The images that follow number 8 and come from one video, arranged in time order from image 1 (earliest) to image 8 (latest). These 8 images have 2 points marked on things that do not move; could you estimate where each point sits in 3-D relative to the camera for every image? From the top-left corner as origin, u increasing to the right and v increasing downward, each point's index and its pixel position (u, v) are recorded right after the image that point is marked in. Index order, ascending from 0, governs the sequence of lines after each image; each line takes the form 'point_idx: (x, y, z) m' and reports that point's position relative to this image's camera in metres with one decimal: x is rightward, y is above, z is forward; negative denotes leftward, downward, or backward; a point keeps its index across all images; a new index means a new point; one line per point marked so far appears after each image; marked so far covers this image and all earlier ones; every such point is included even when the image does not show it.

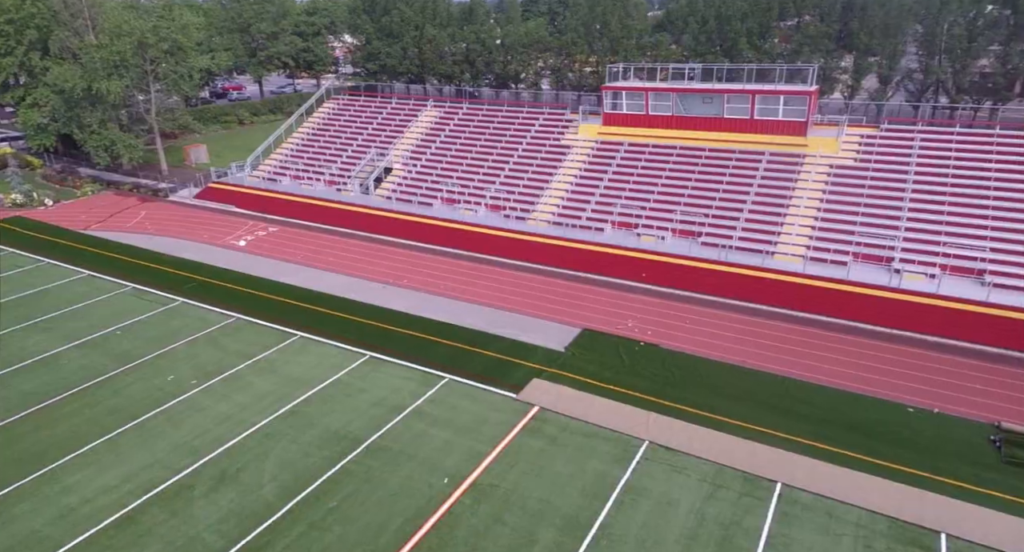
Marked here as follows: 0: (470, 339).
0: (-1.2, -1.9, +18.8) m
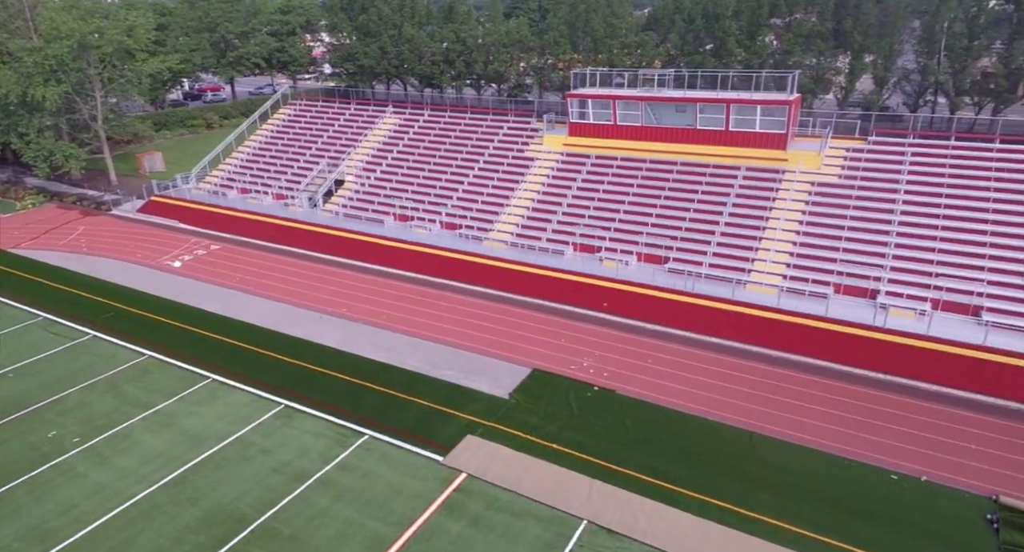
0: (-2.8, -2.8, +16.7) m
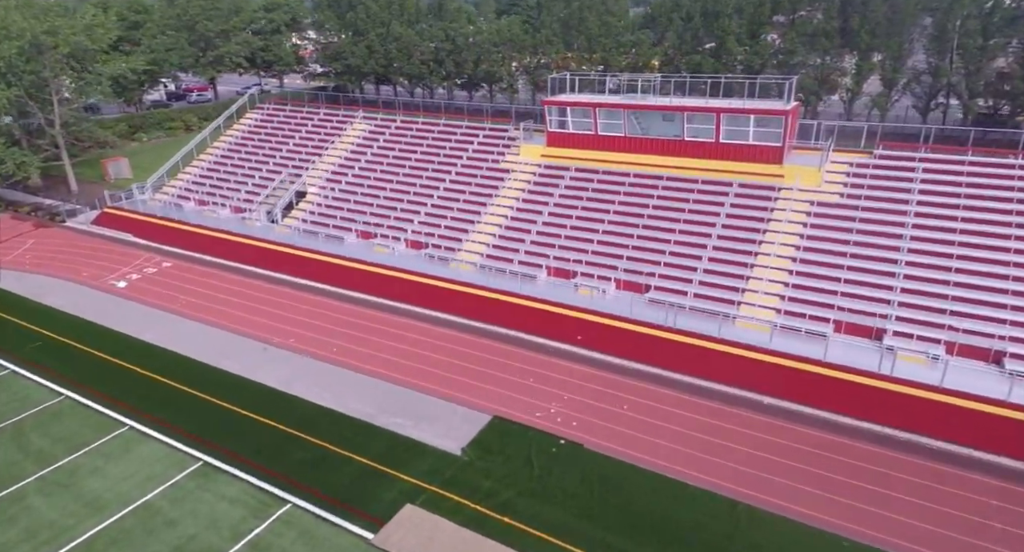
0: (-3.9, -3.6, +14.7) m
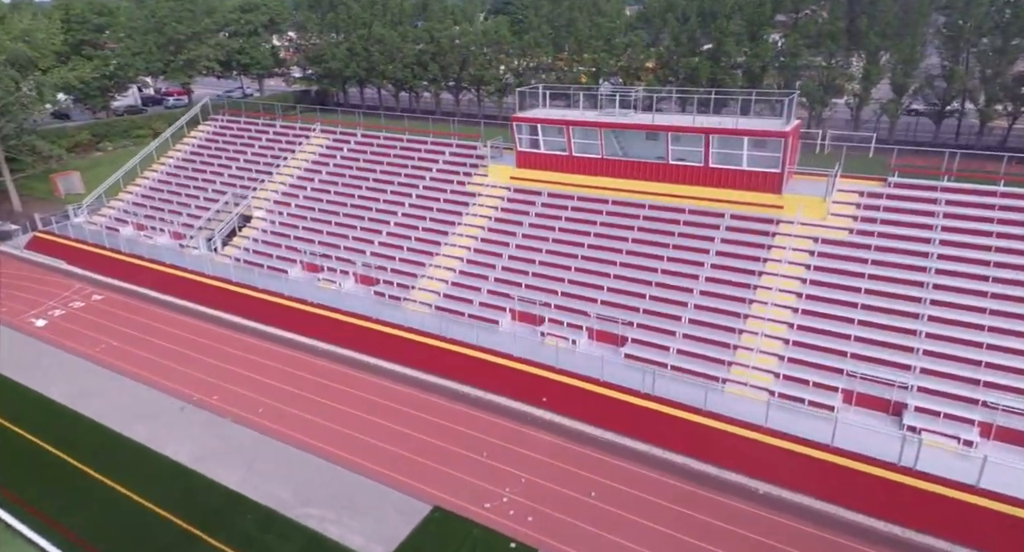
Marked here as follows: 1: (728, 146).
0: (-5.0, -4.8, +12.1) m
1: (+5.6, +3.4, +16.7) m
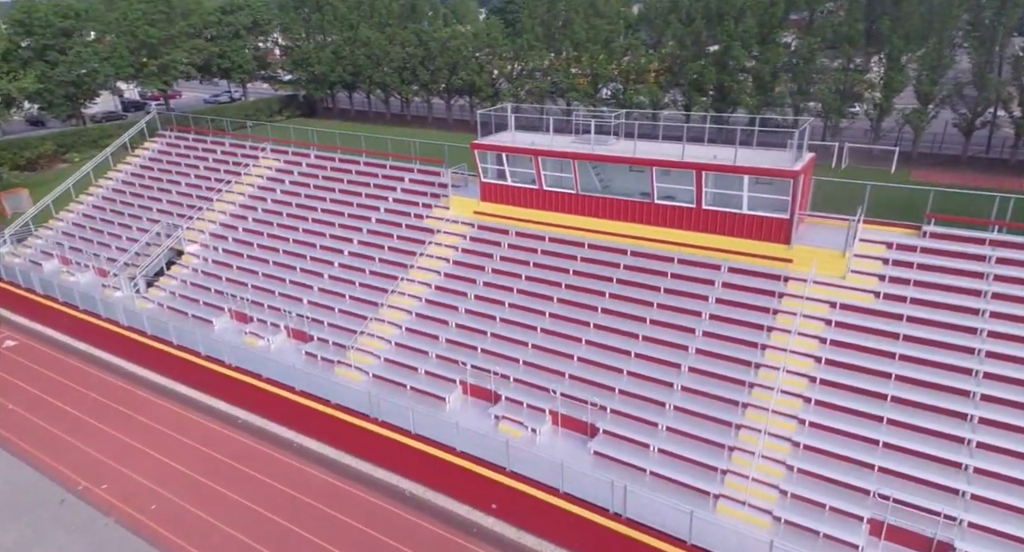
0: (-6.2, -6.3, +9.3) m
1: (+4.5, +1.9, +13.7) m
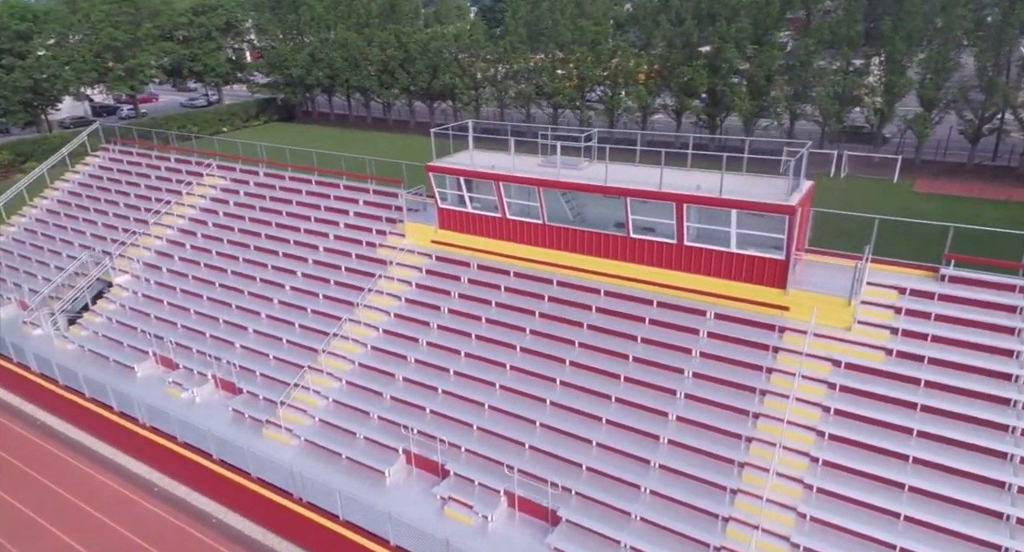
0: (-7.0, -7.2, +7.3) m
1: (+3.6, +1.0, +11.7) m
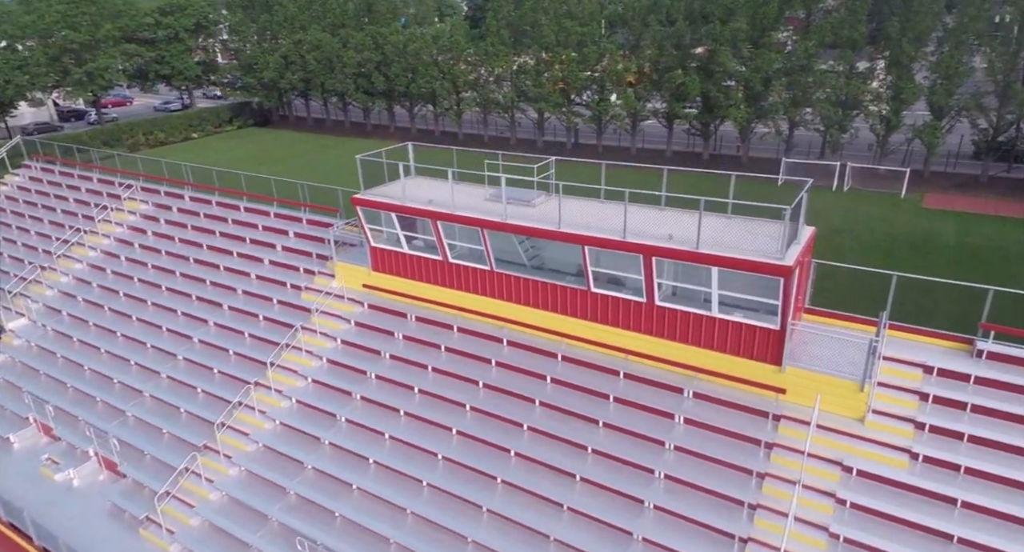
0: (-8.1, -8.3, +5.0) m
1: (+2.6, 0.0, +9.3) m
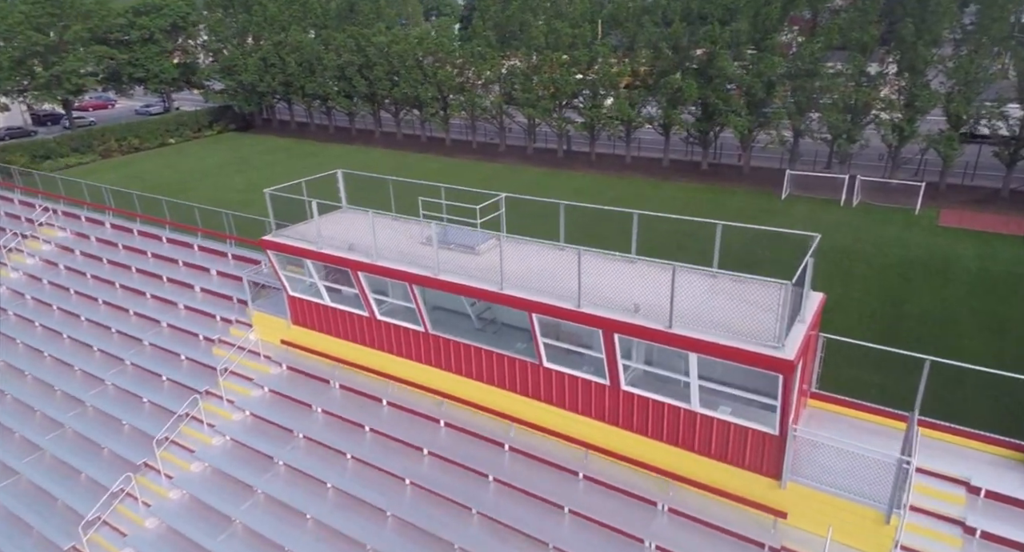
0: (-9.0, -9.3, +2.9) m
1: (+1.7, -1.0, +7.2) m
